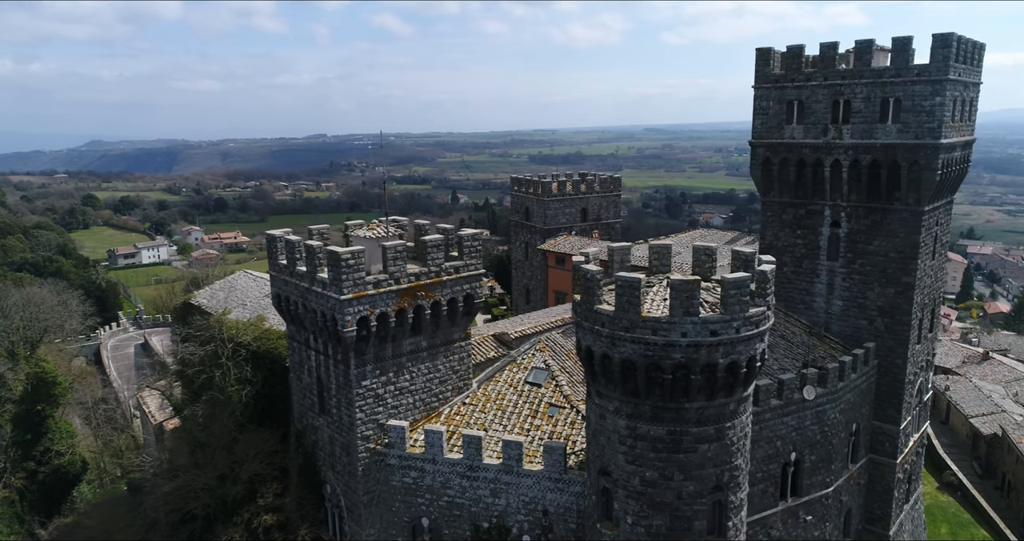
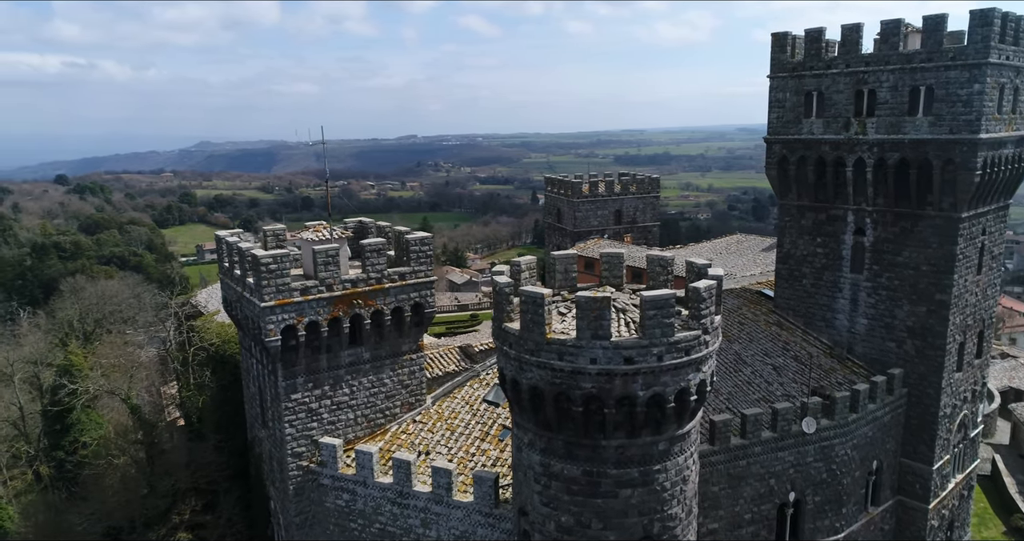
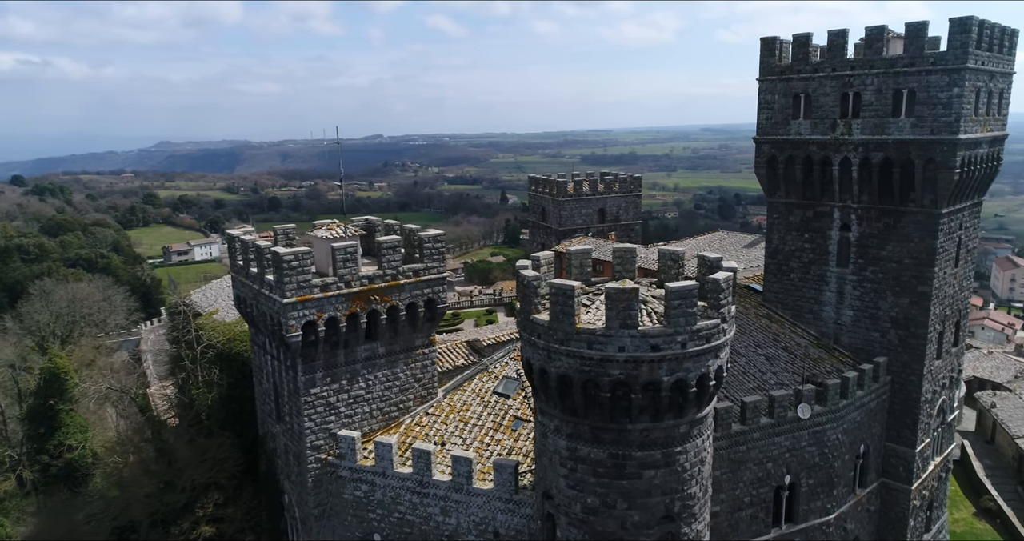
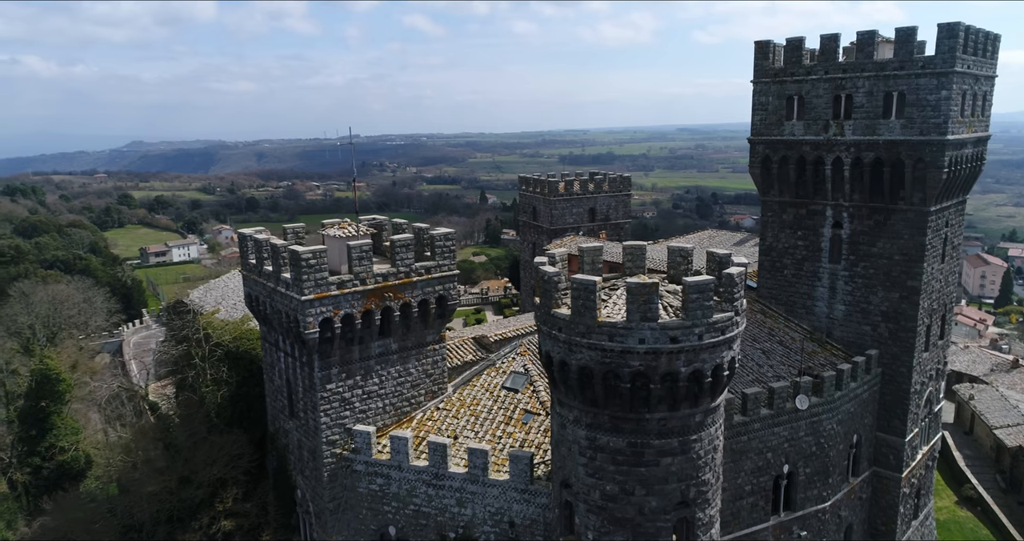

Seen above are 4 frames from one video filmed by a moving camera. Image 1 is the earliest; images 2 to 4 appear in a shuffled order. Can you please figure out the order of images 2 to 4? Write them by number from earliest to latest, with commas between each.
4, 3, 2
